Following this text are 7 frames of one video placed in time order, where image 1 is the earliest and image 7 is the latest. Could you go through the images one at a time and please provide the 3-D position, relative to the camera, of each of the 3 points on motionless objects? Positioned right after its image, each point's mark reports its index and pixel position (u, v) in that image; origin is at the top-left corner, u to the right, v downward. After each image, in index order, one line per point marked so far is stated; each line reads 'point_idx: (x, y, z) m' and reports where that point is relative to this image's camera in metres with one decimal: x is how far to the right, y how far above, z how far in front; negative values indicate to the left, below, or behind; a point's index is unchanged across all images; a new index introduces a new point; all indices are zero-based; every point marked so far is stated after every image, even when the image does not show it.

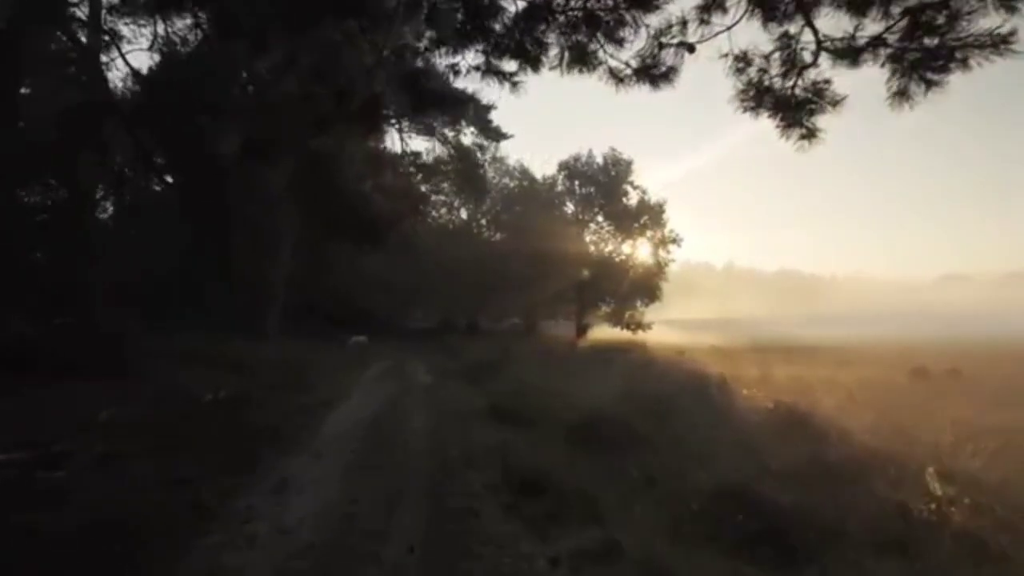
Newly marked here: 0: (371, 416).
0: (-2.8, -2.7, +19.7) m
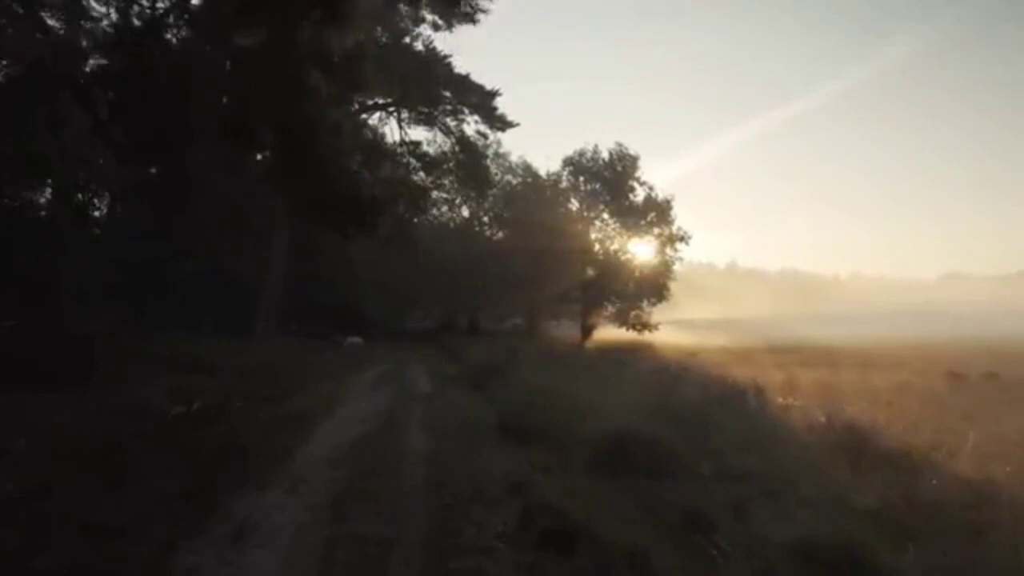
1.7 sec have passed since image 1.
0: (-2.6, -2.7, +17.3) m
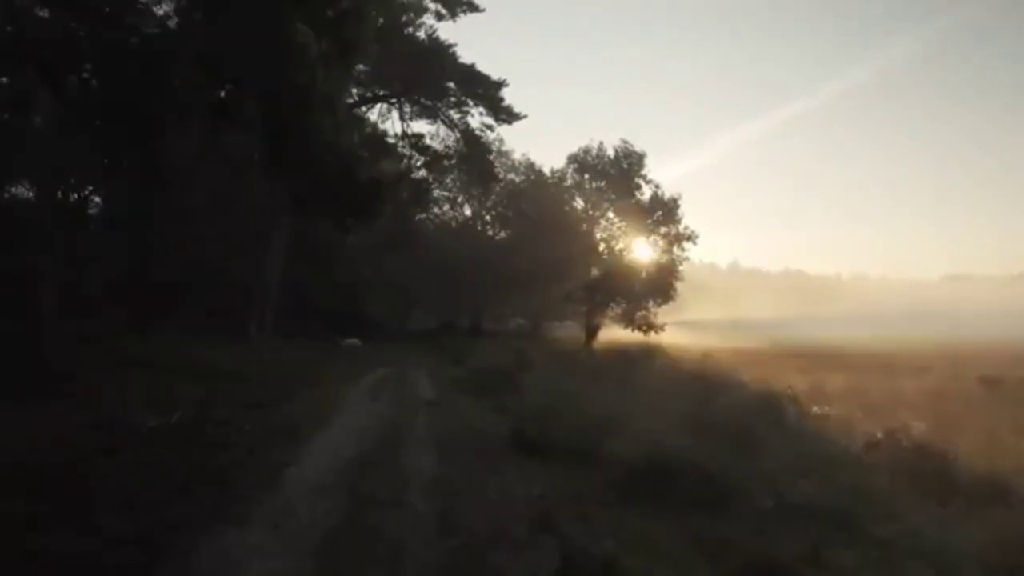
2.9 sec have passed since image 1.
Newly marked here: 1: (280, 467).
0: (-2.4, -2.7, +15.7) m
1: (-3.5, -2.7, +14.0) m
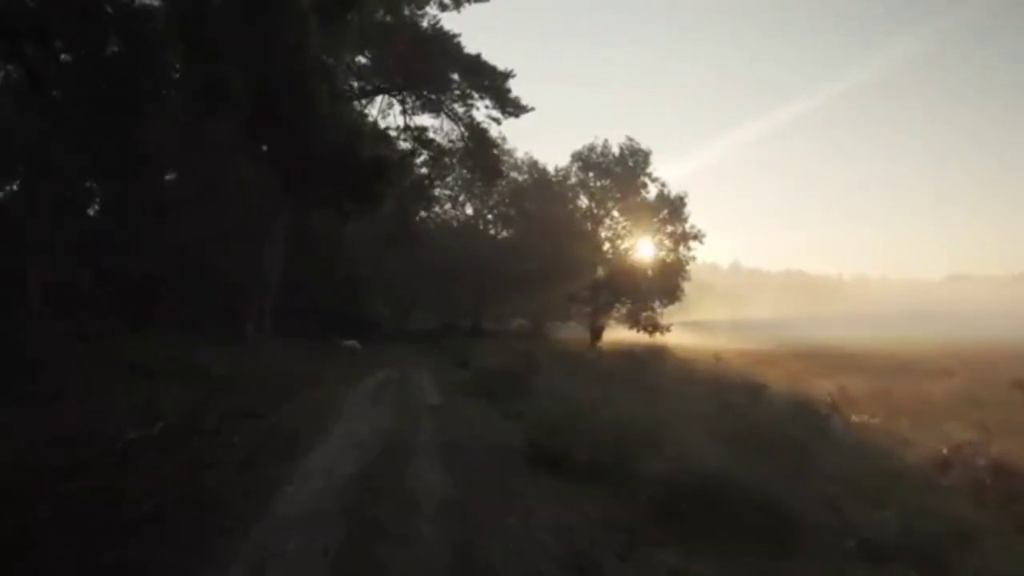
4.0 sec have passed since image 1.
0: (-2.1, -2.6, +14.3) m
1: (-3.2, -2.7, +12.6) m
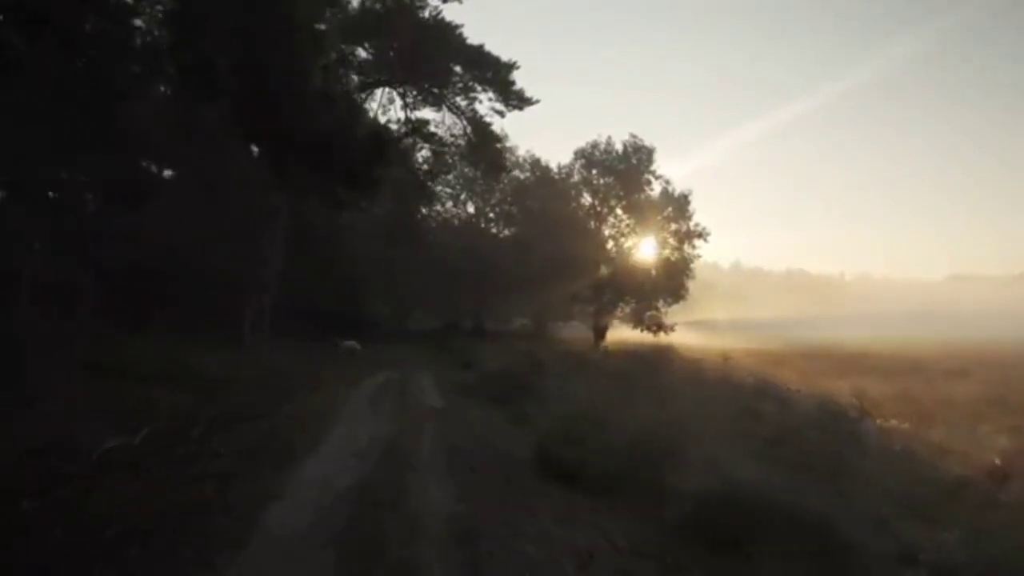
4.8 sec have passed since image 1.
0: (-2.0, -2.6, +13.3) m
1: (-3.1, -2.6, +11.6) m
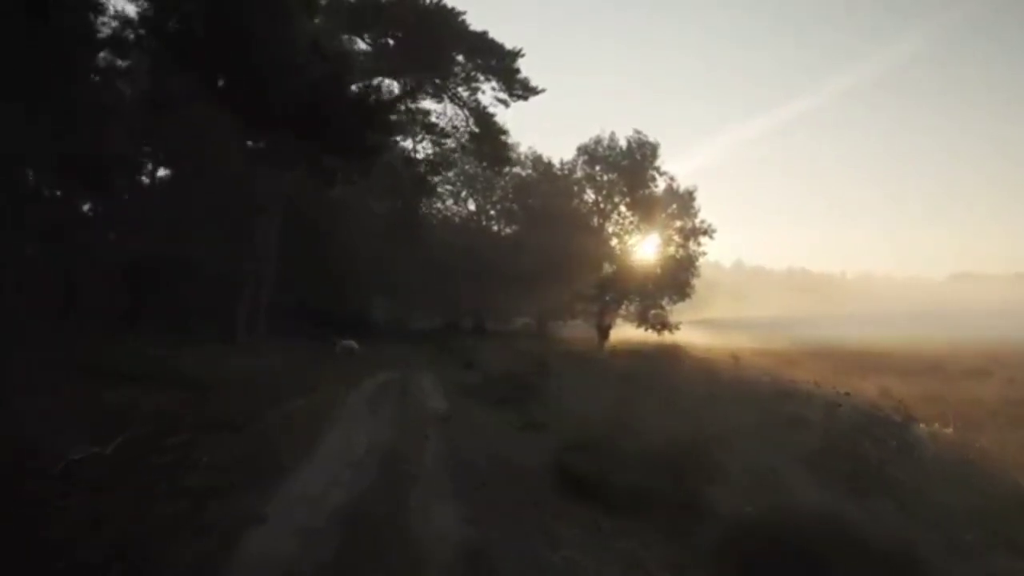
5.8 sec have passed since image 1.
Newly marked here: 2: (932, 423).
0: (-1.8, -2.5, +12.0) m
1: (-2.9, -2.5, +10.3) m
2: (+8.6, -2.8, +19.9) m
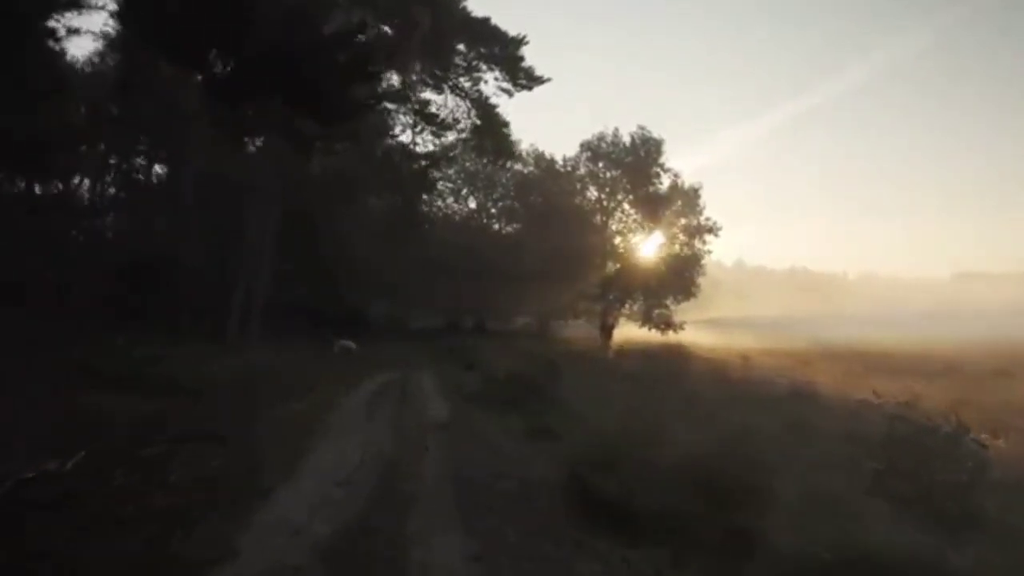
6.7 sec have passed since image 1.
0: (-1.7, -2.5, +10.7) m
1: (-2.8, -2.5, +9.0) m
2: (+8.7, -2.8, +18.6) m
